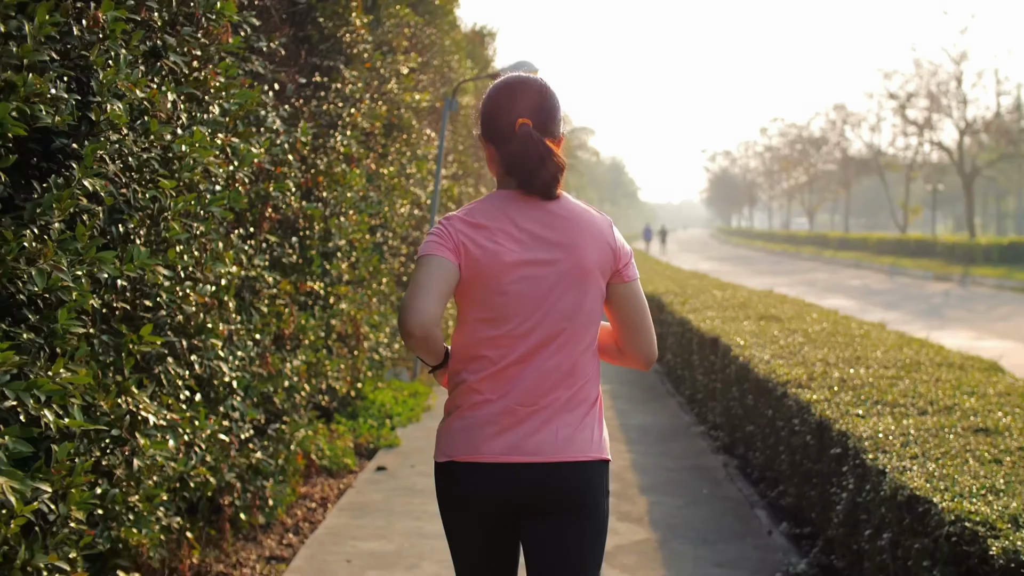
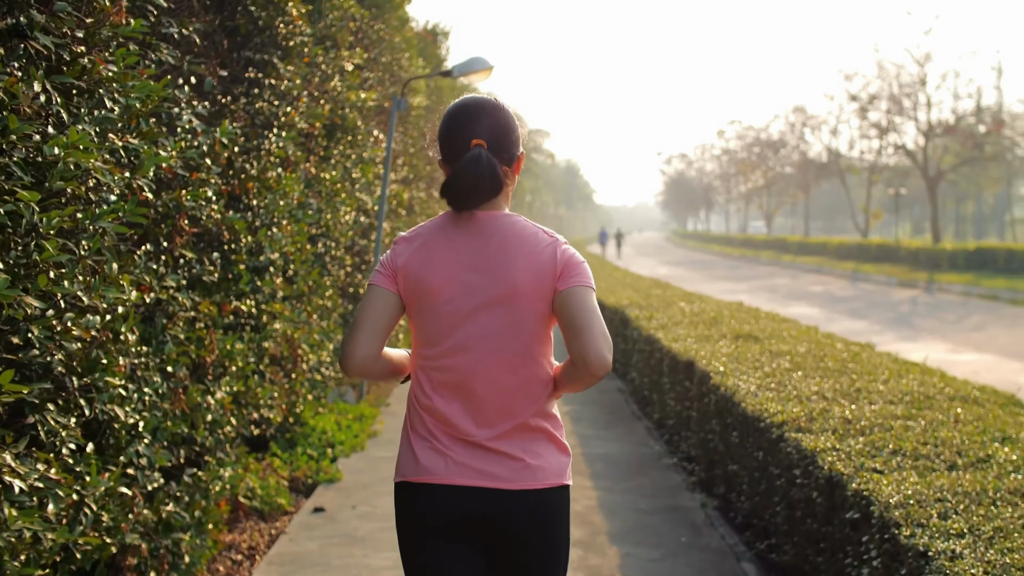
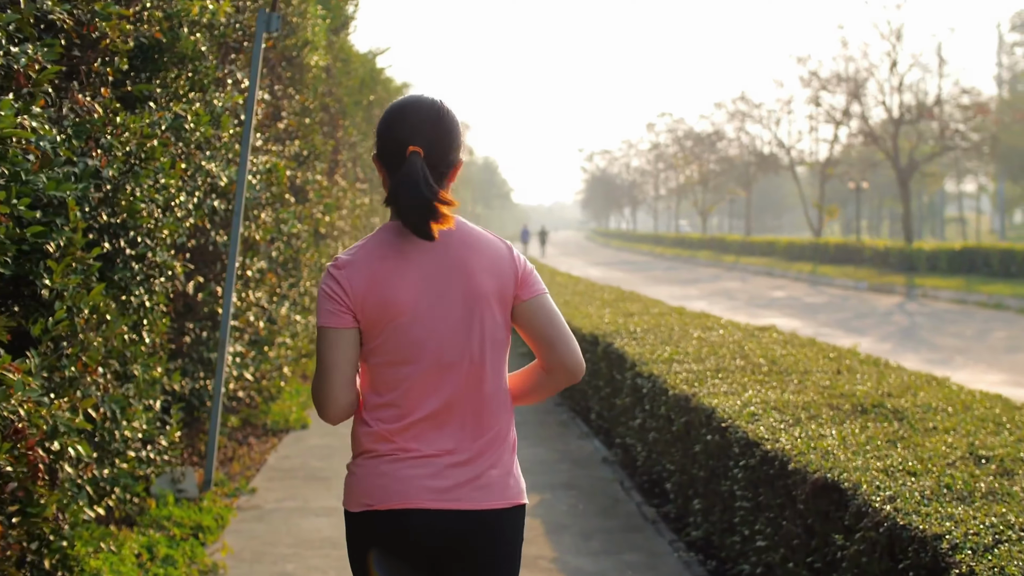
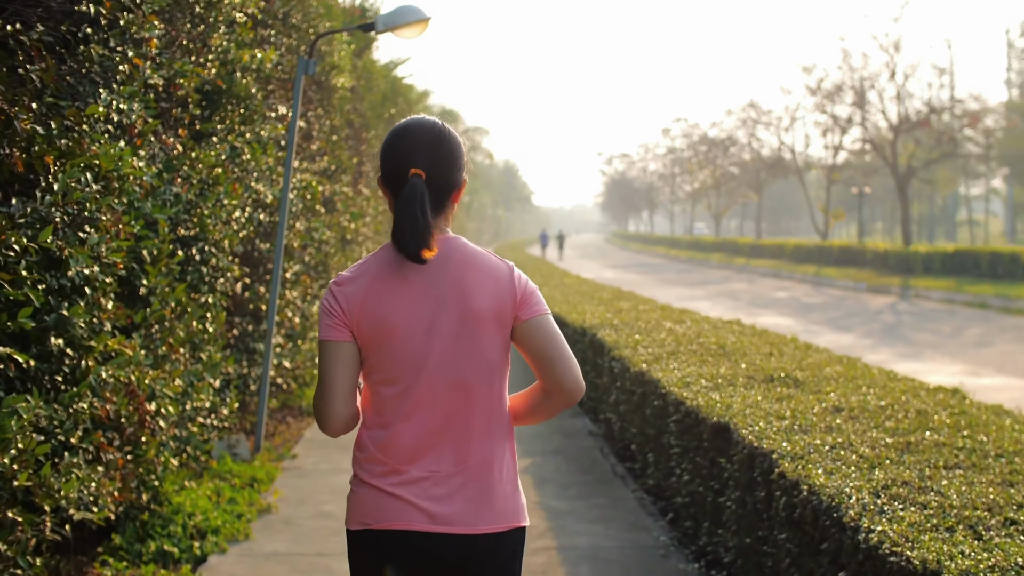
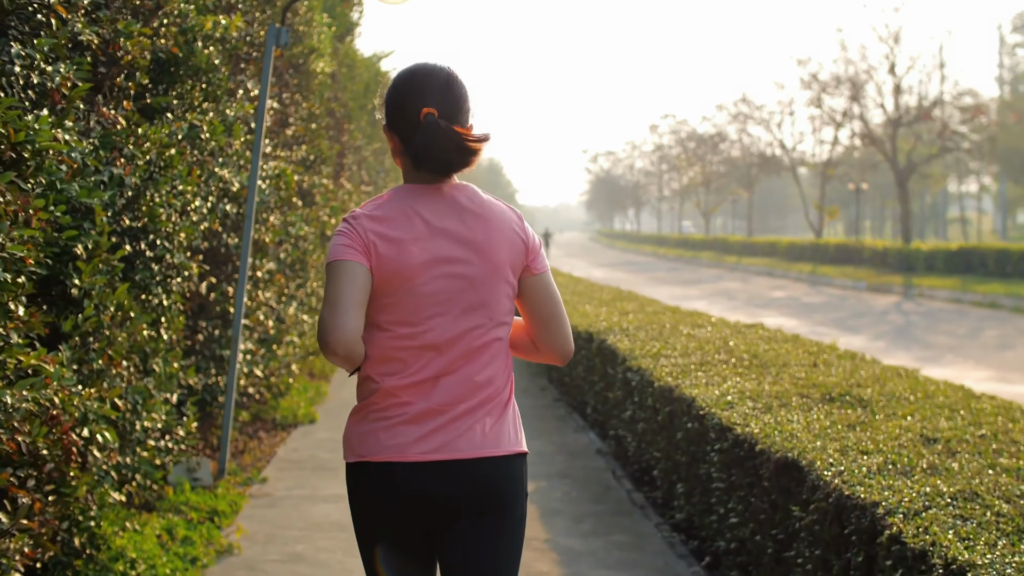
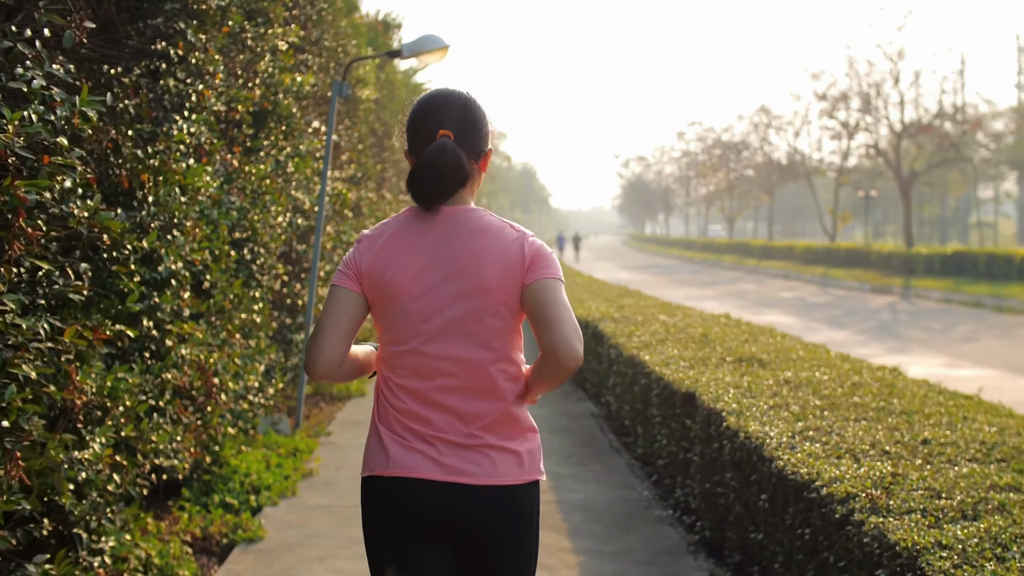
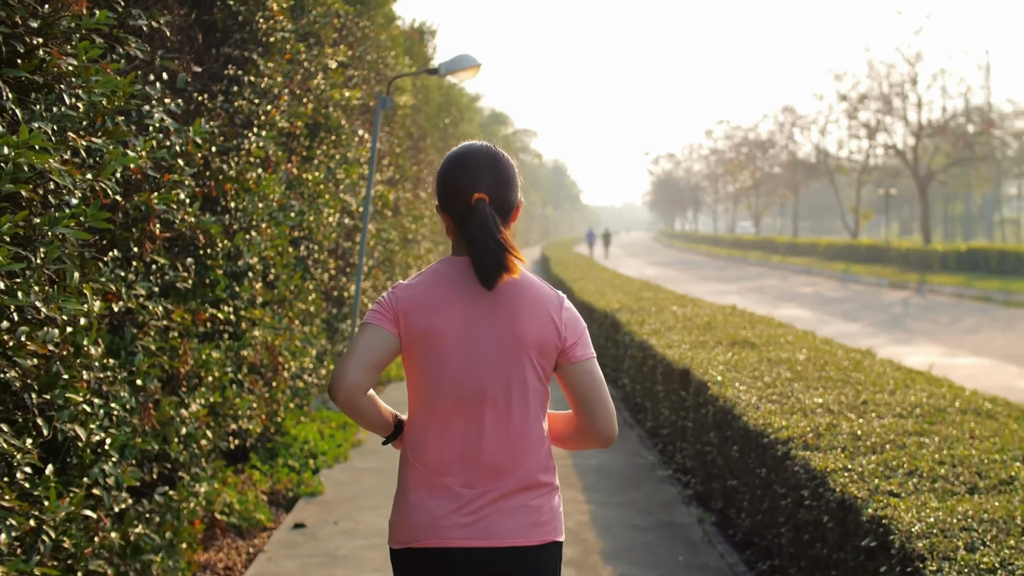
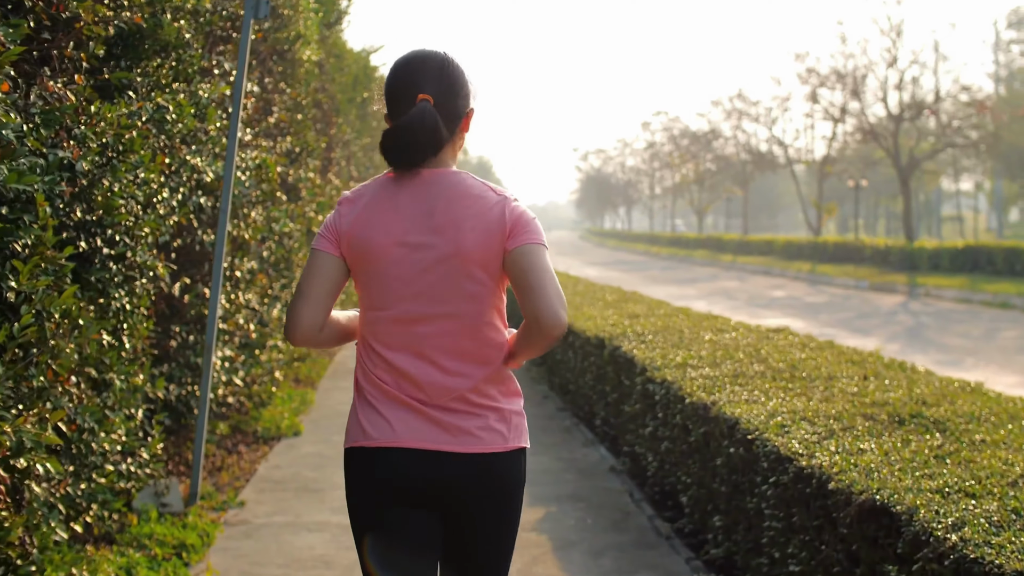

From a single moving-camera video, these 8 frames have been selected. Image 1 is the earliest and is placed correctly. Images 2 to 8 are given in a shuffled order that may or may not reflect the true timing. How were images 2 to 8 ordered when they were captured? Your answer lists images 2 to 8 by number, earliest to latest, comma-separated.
2, 7, 6, 4, 5, 3, 8
